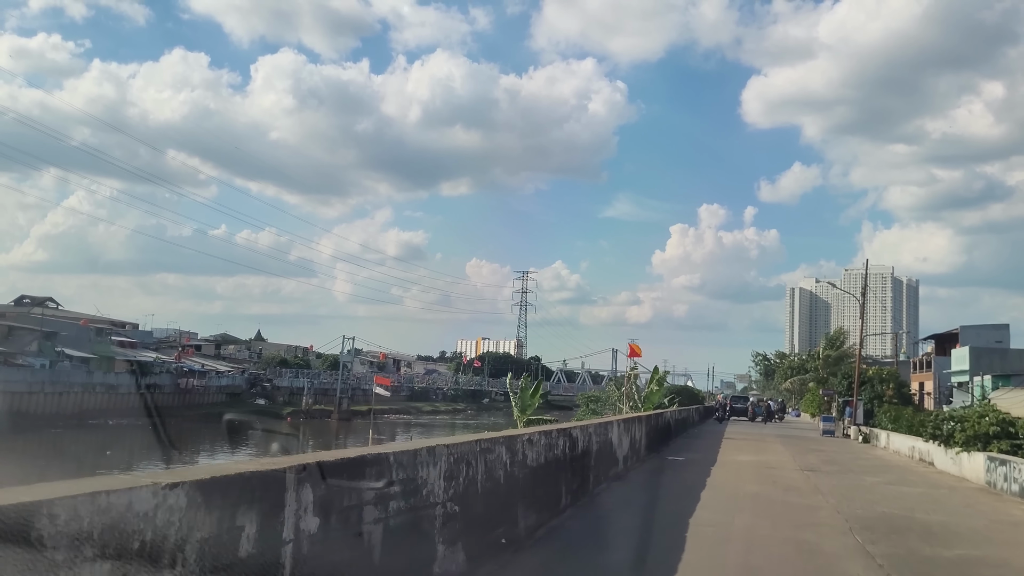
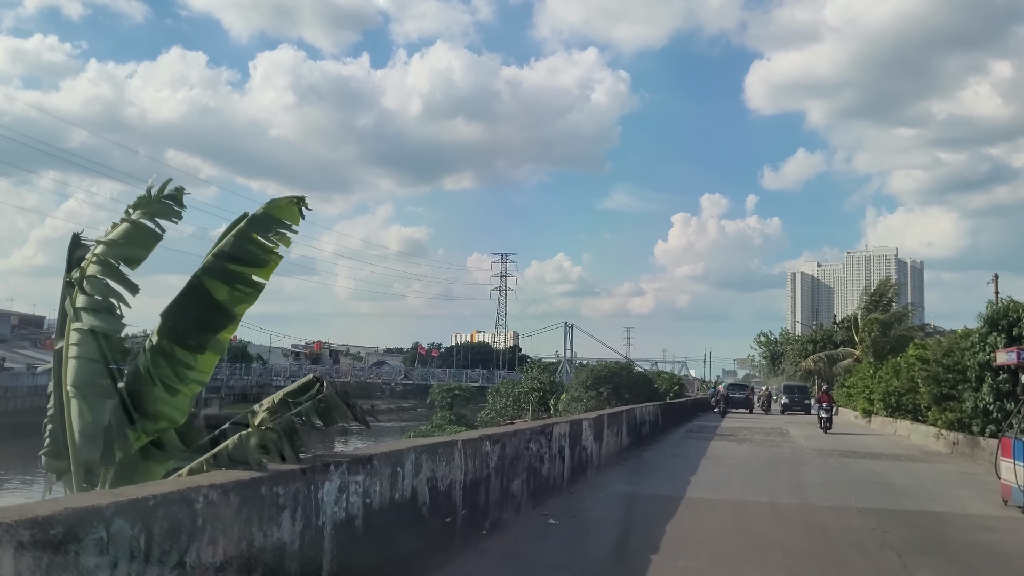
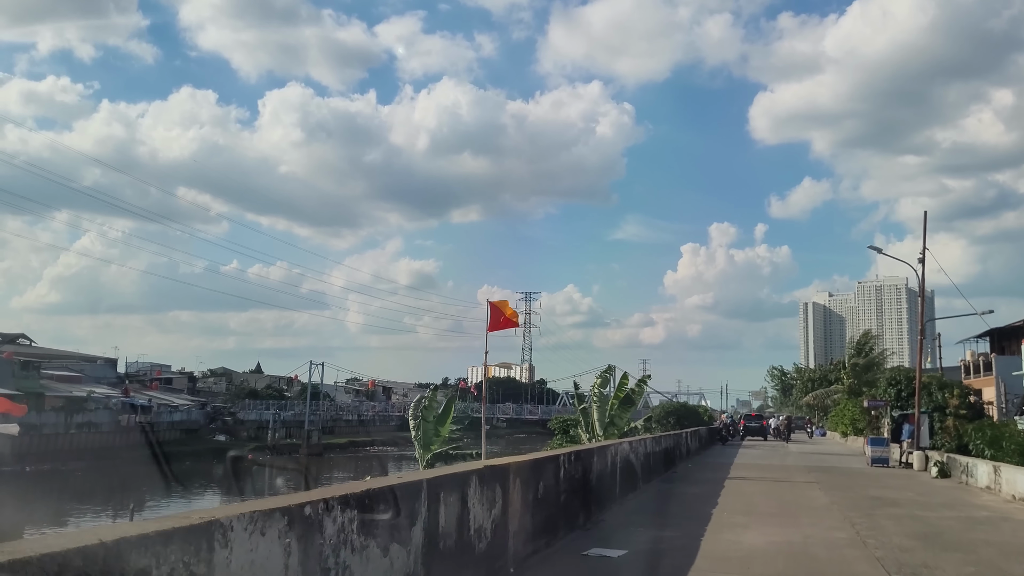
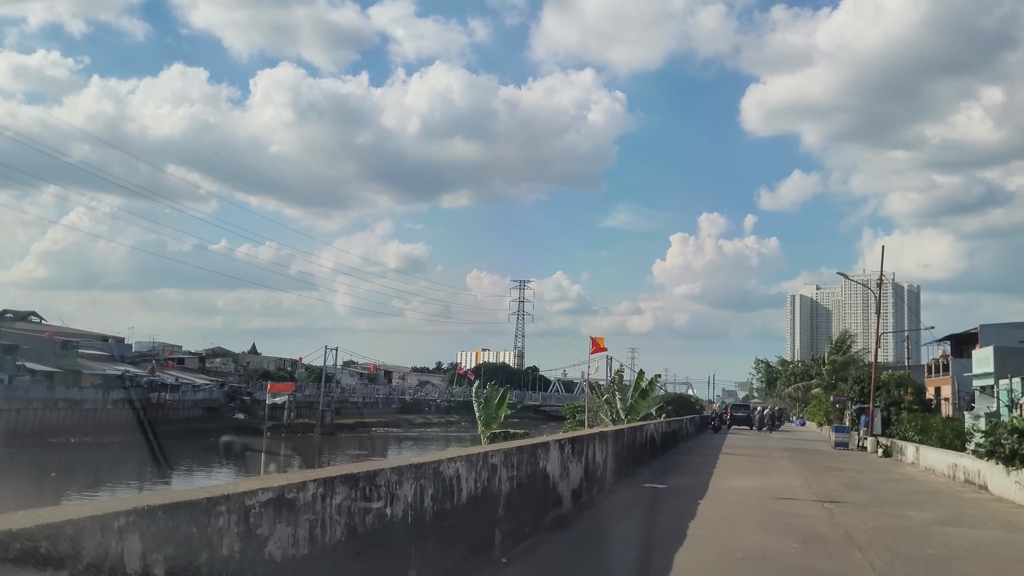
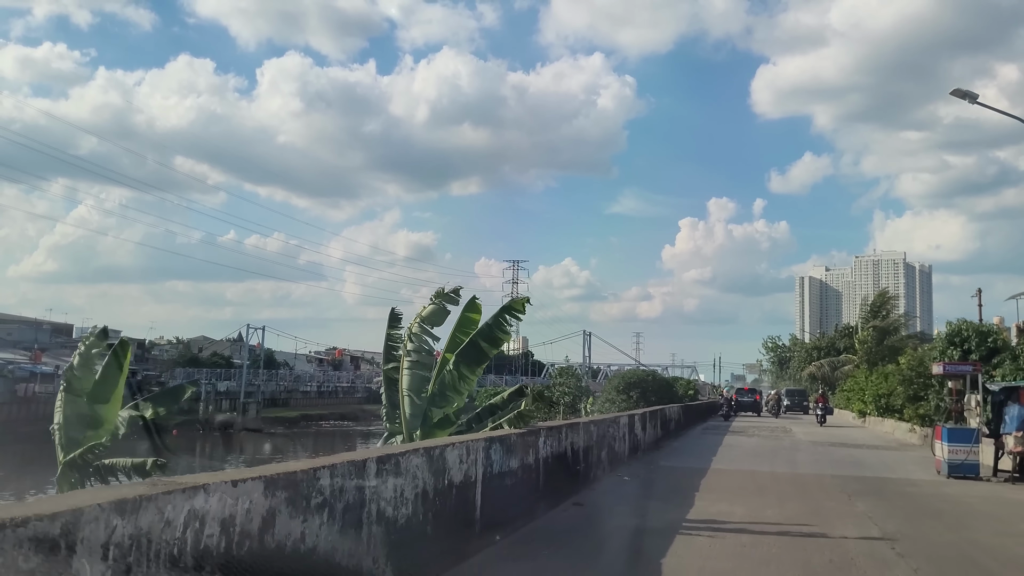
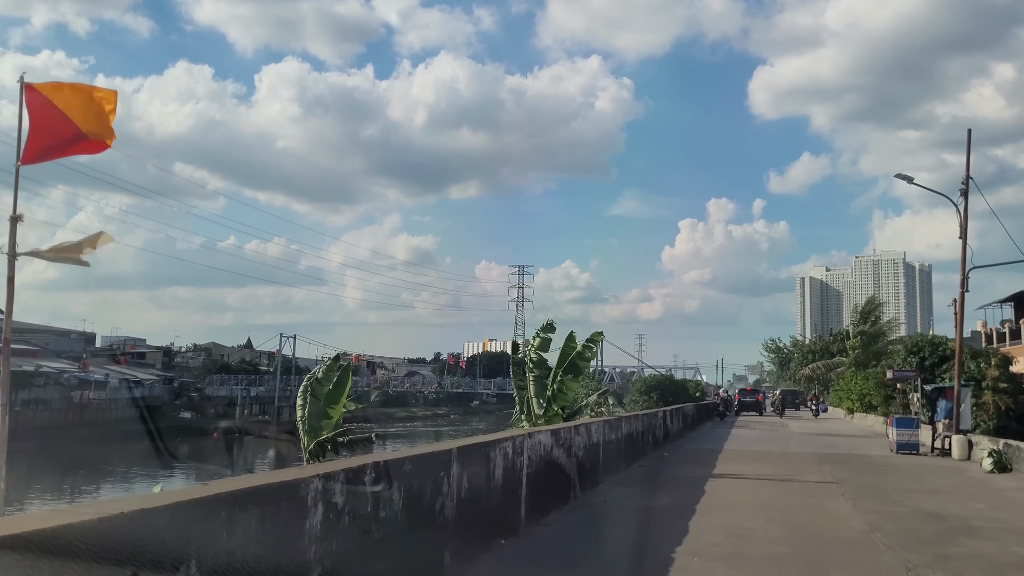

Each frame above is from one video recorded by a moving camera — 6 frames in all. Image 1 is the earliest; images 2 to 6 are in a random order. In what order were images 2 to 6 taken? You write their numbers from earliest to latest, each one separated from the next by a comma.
4, 3, 6, 5, 2
